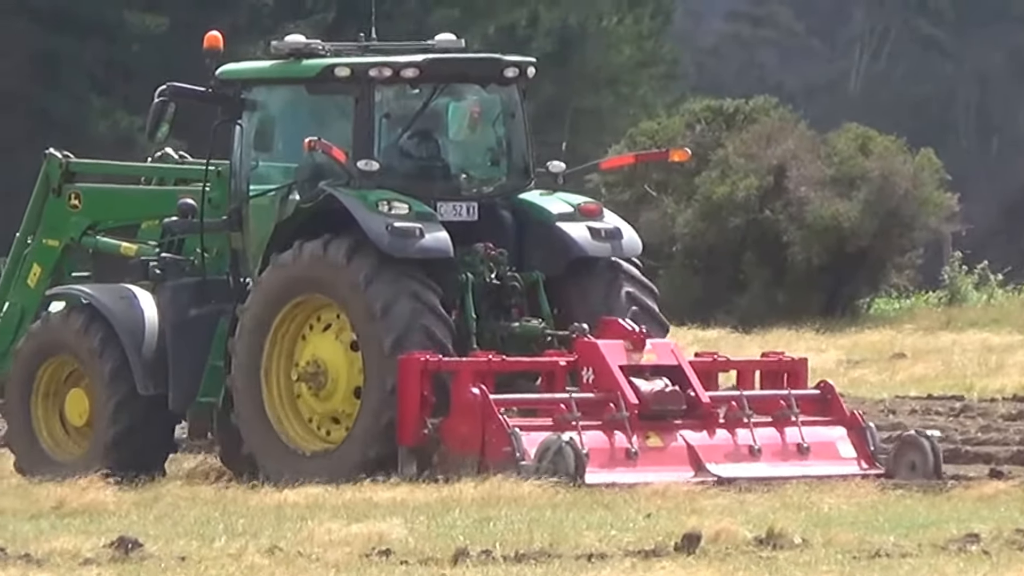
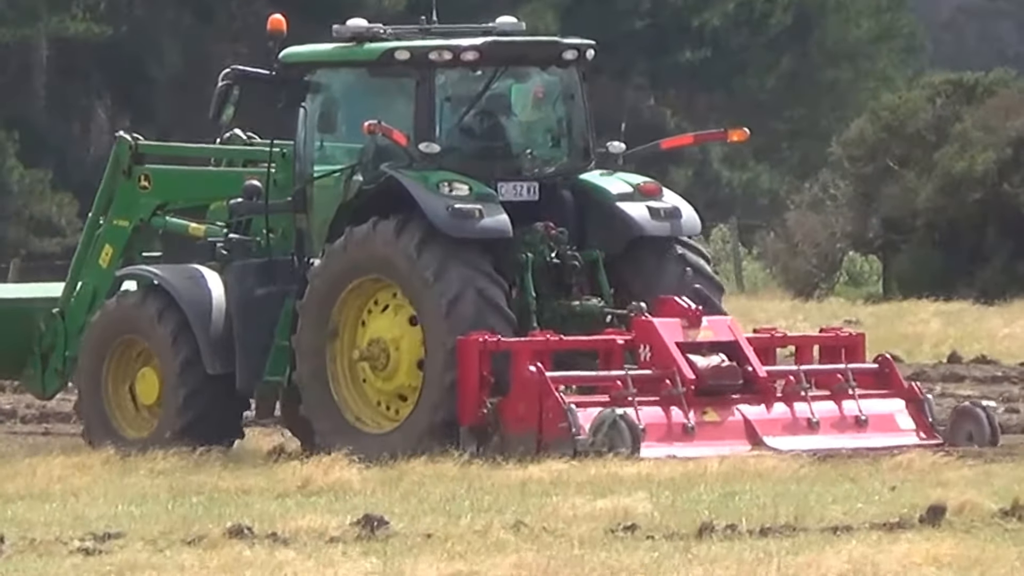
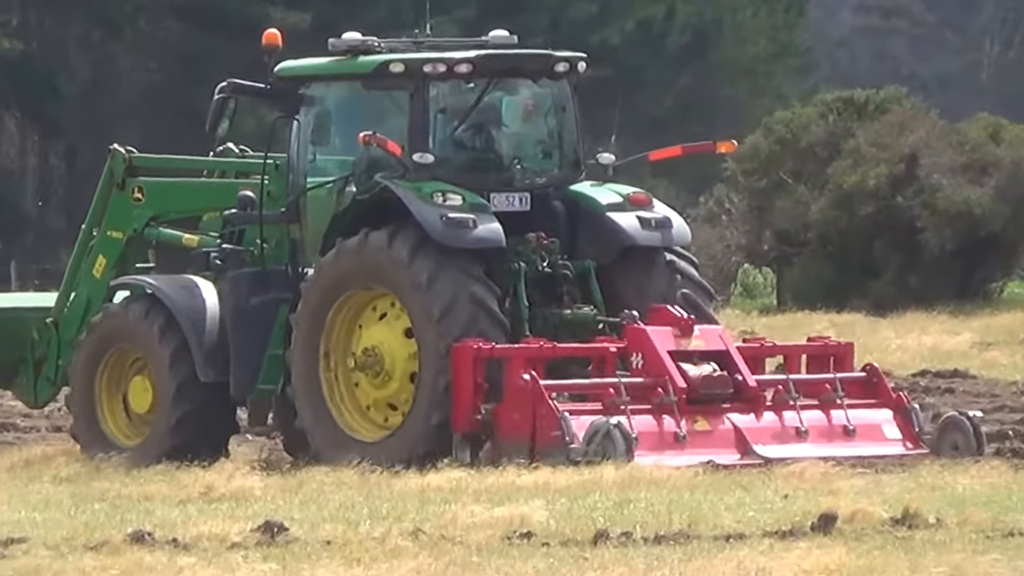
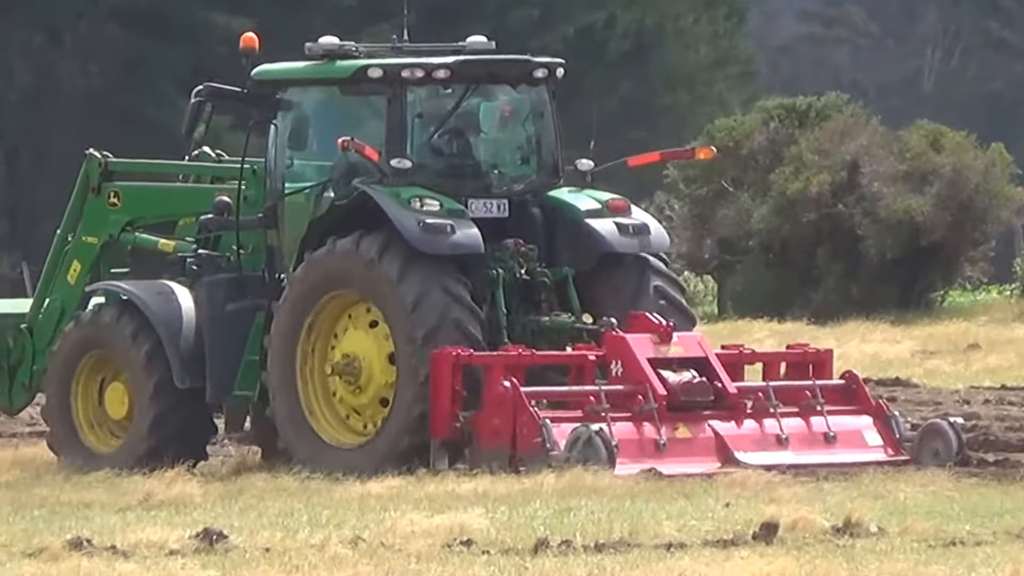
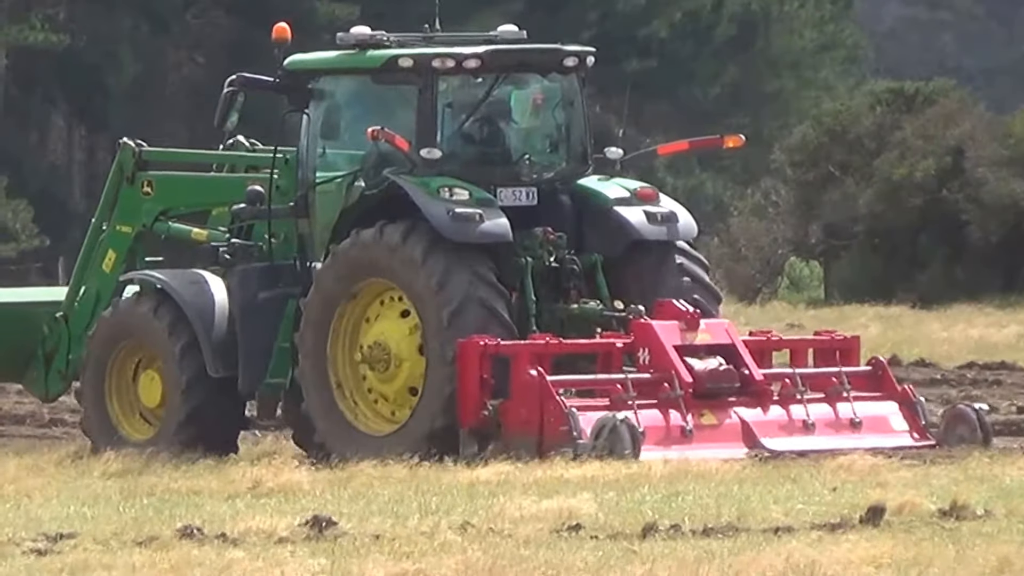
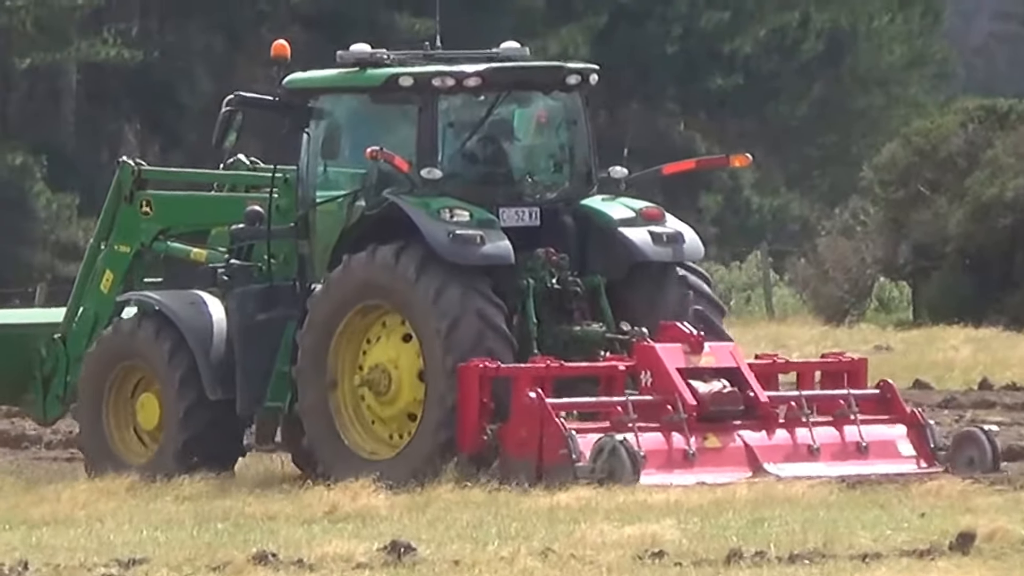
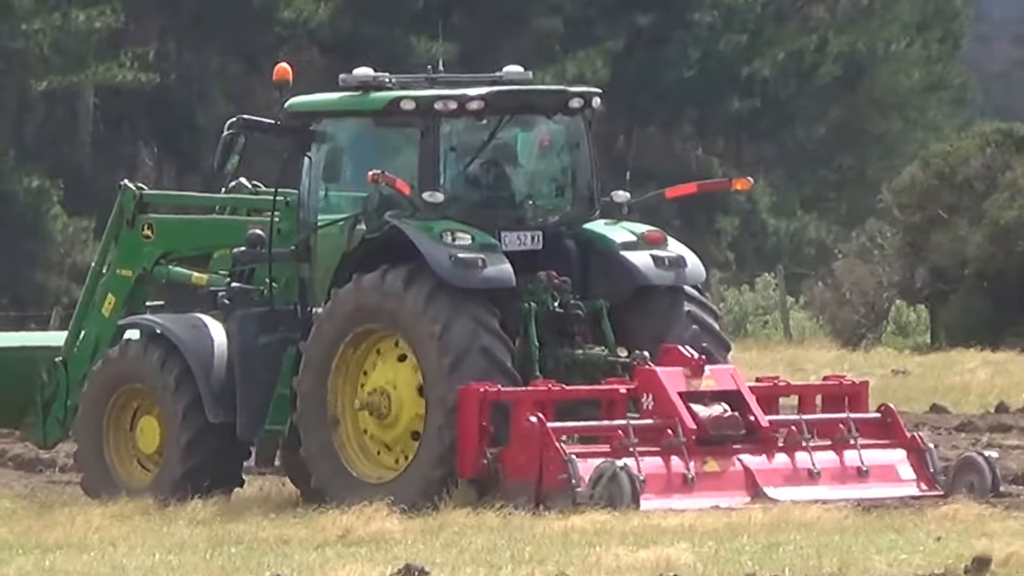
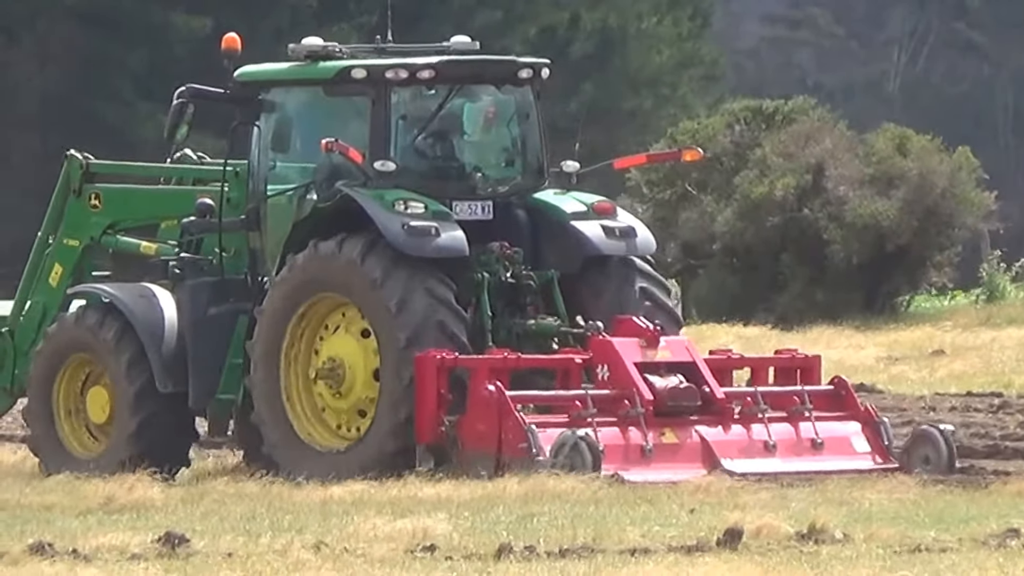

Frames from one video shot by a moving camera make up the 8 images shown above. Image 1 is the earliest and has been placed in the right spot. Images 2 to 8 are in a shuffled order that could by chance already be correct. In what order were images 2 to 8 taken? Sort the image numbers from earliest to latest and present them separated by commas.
8, 4, 3, 5, 2, 6, 7
